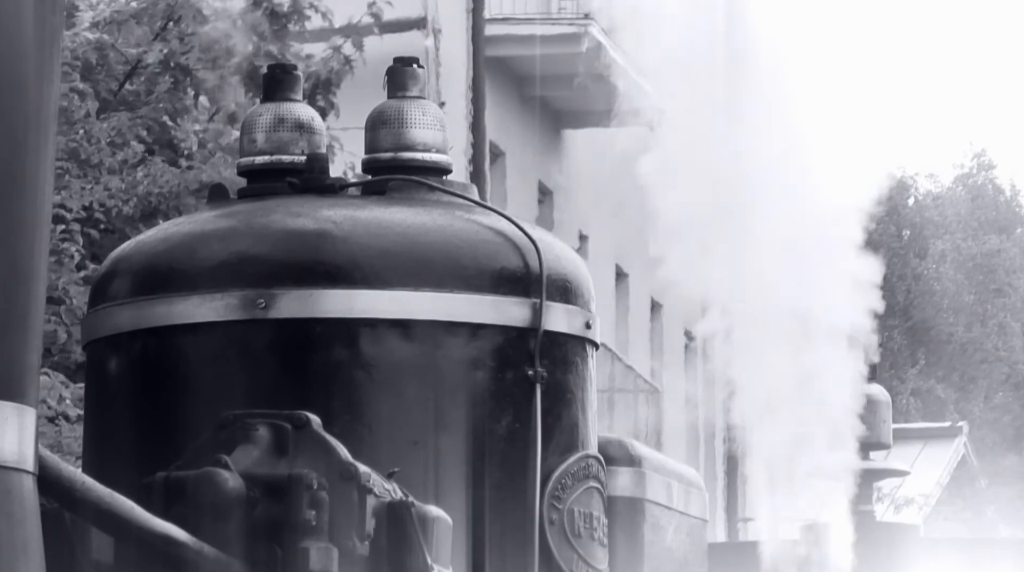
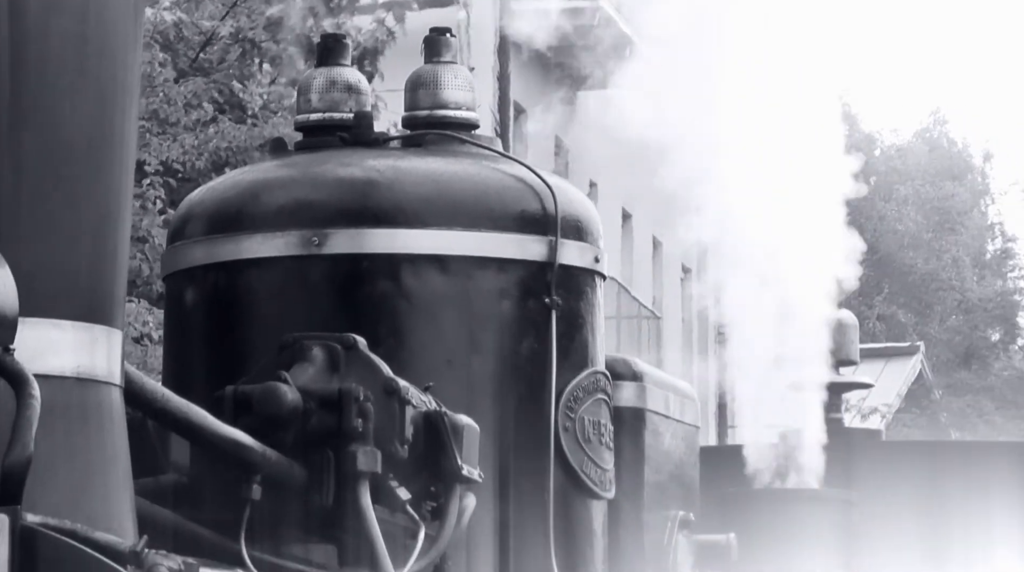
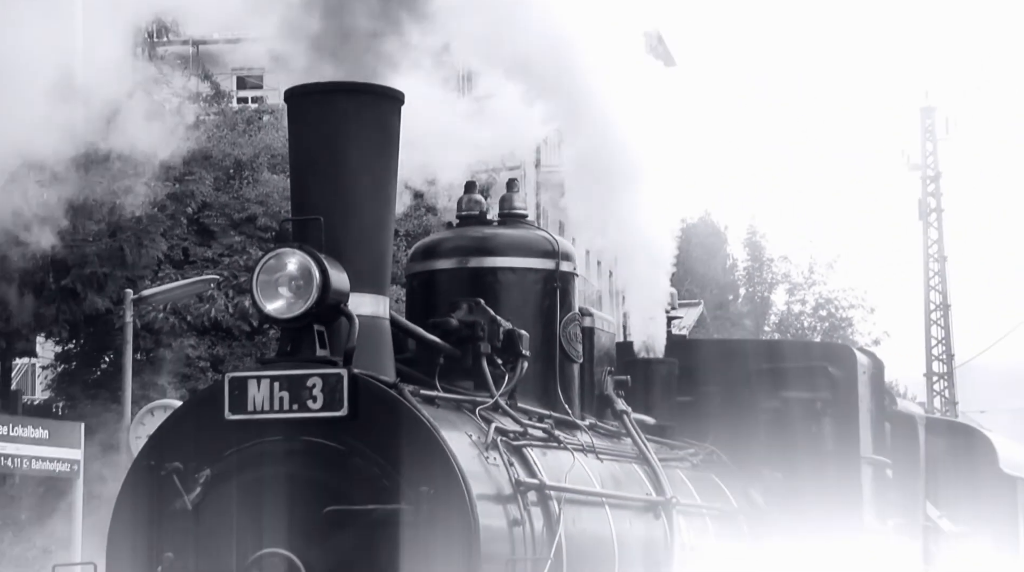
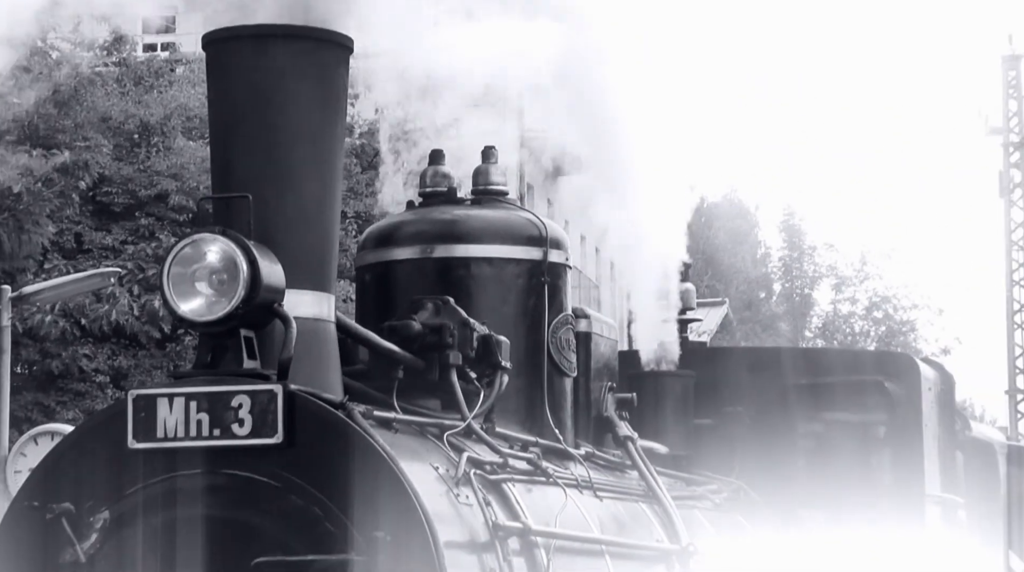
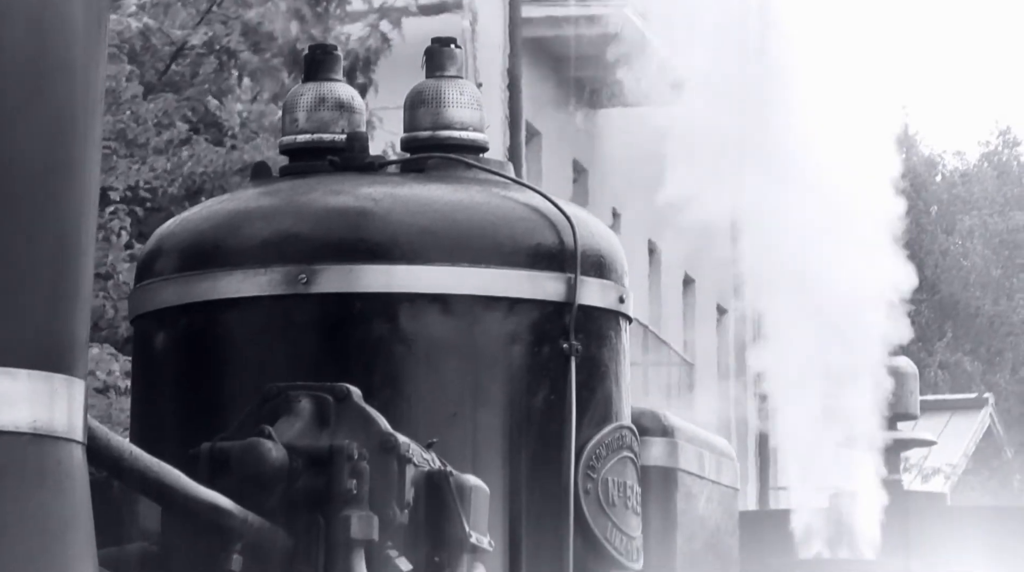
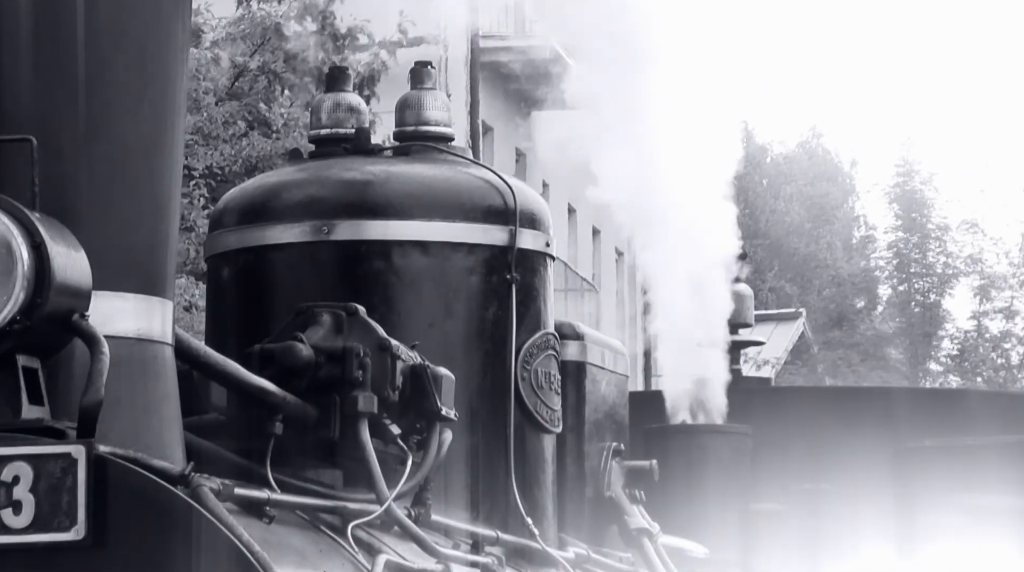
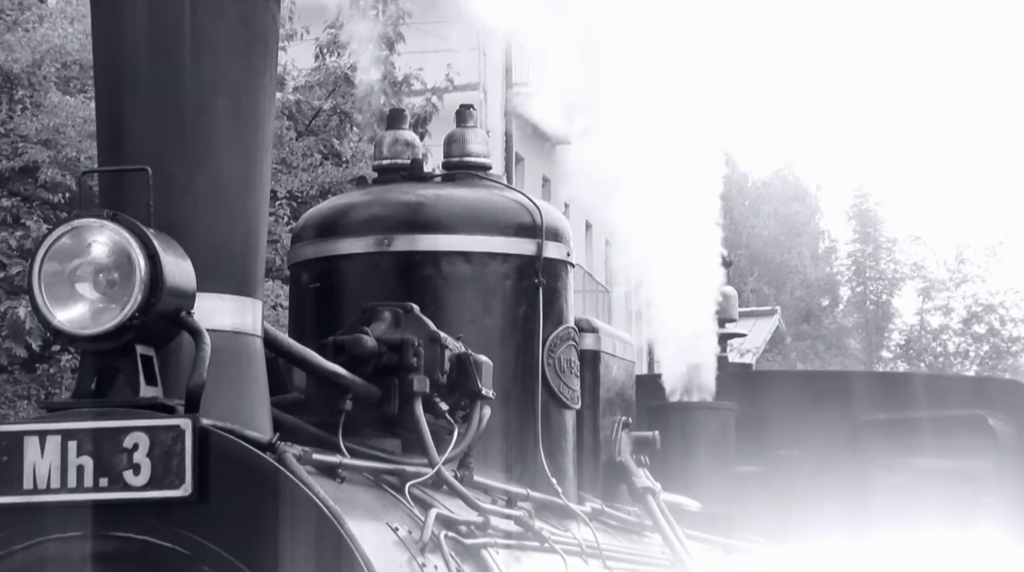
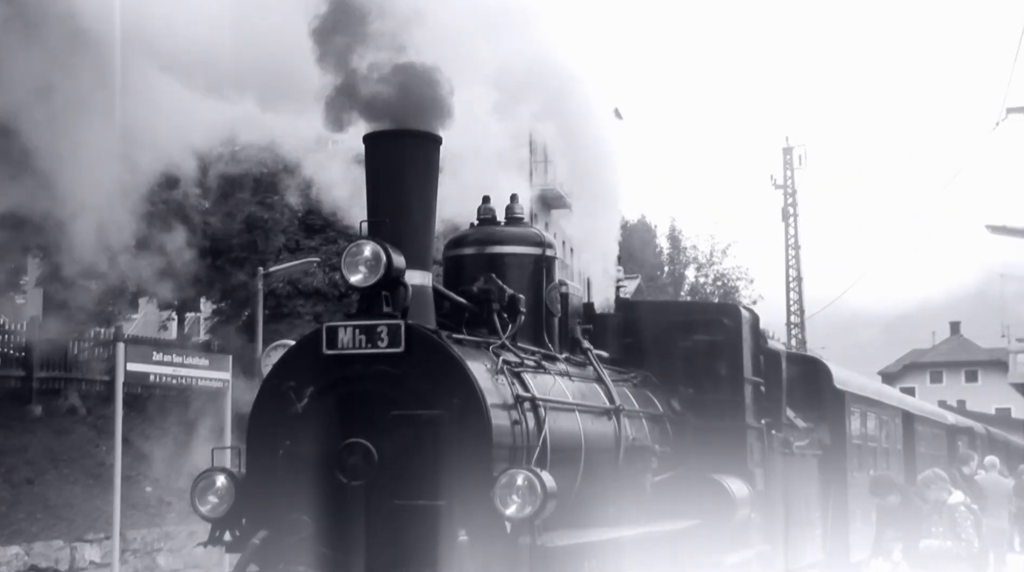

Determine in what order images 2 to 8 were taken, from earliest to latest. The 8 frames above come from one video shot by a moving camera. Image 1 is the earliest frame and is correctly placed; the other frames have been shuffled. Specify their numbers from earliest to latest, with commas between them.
5, 2, 6, 7, 4, 3, 8
